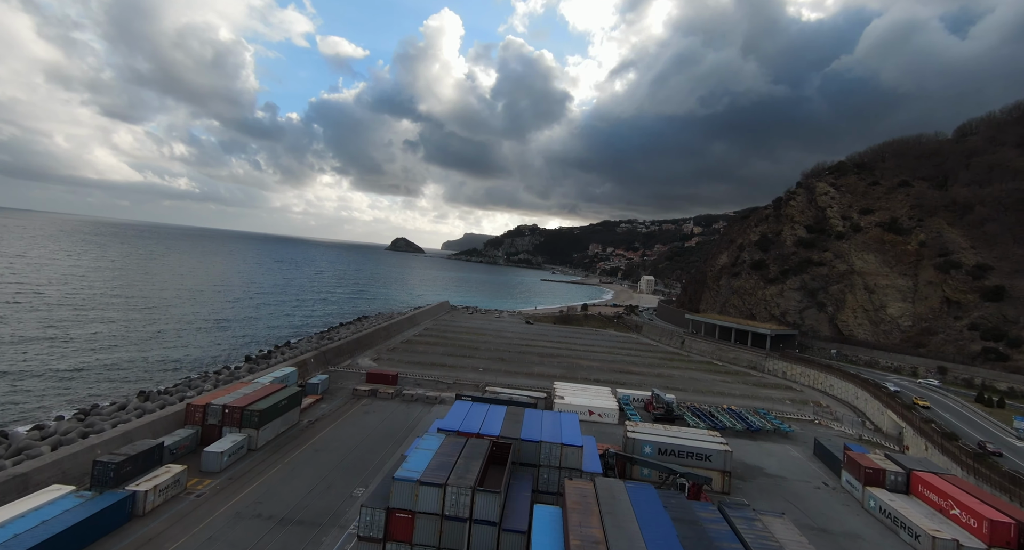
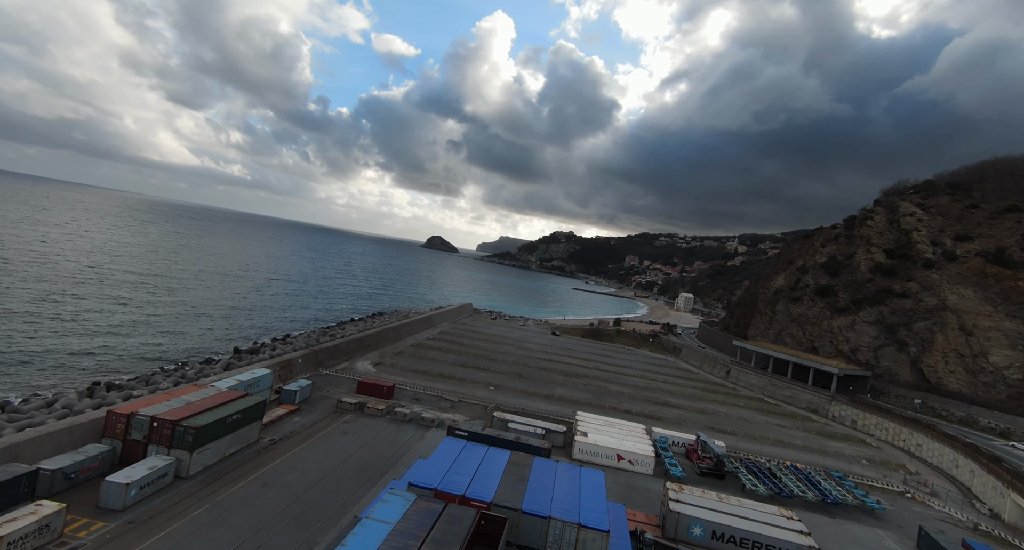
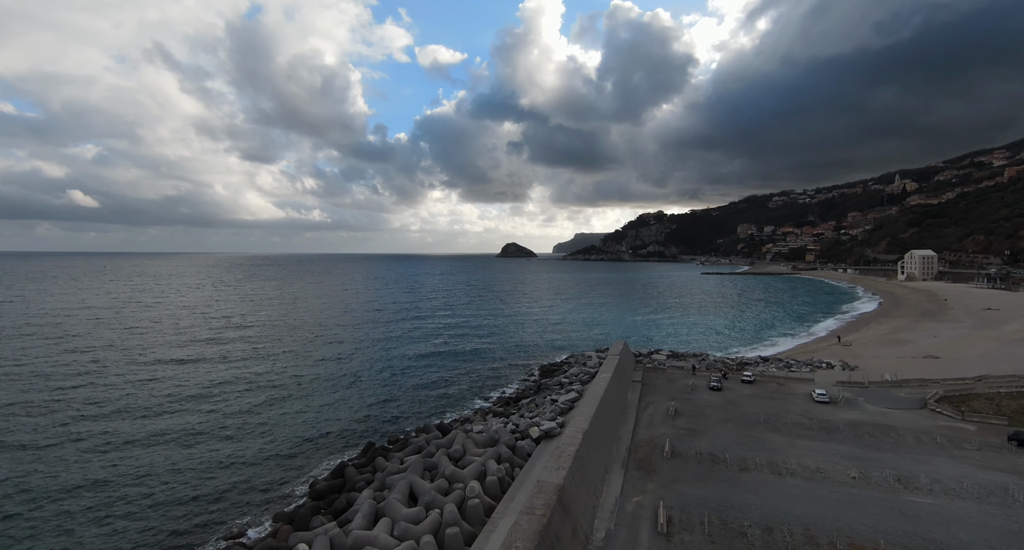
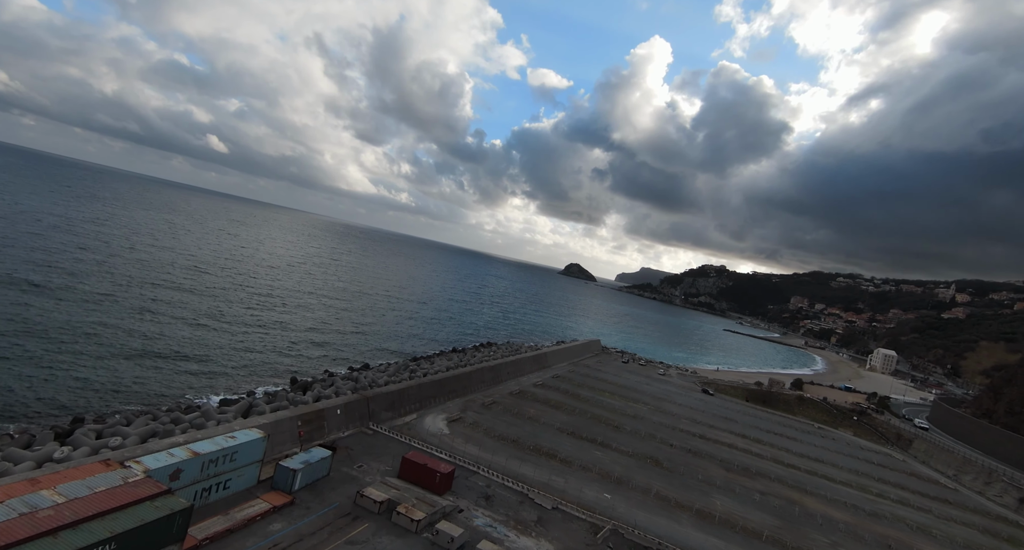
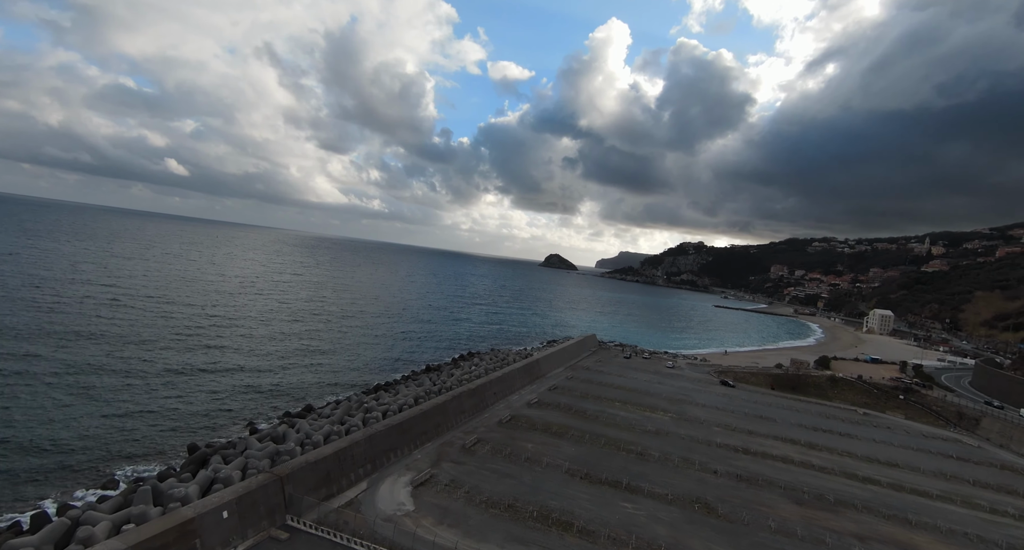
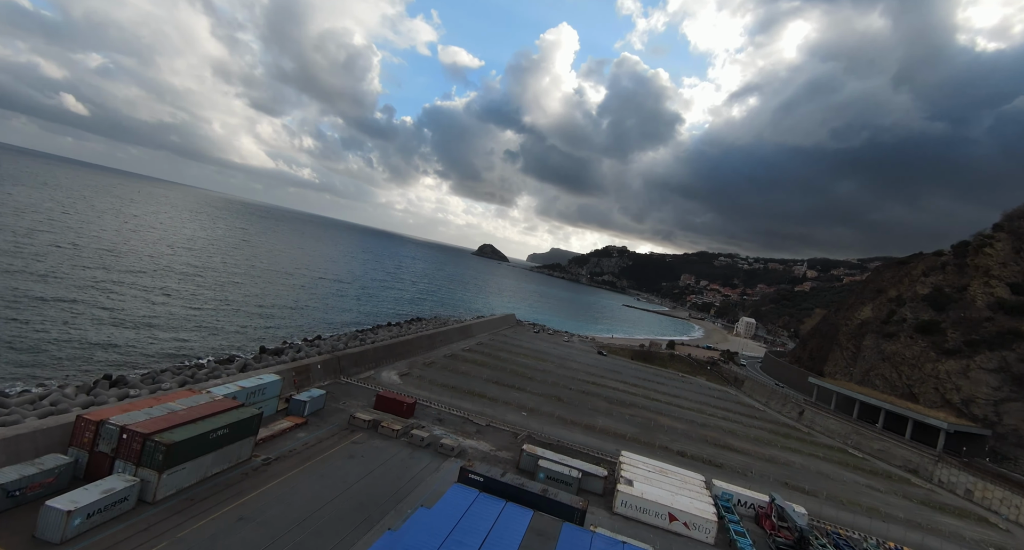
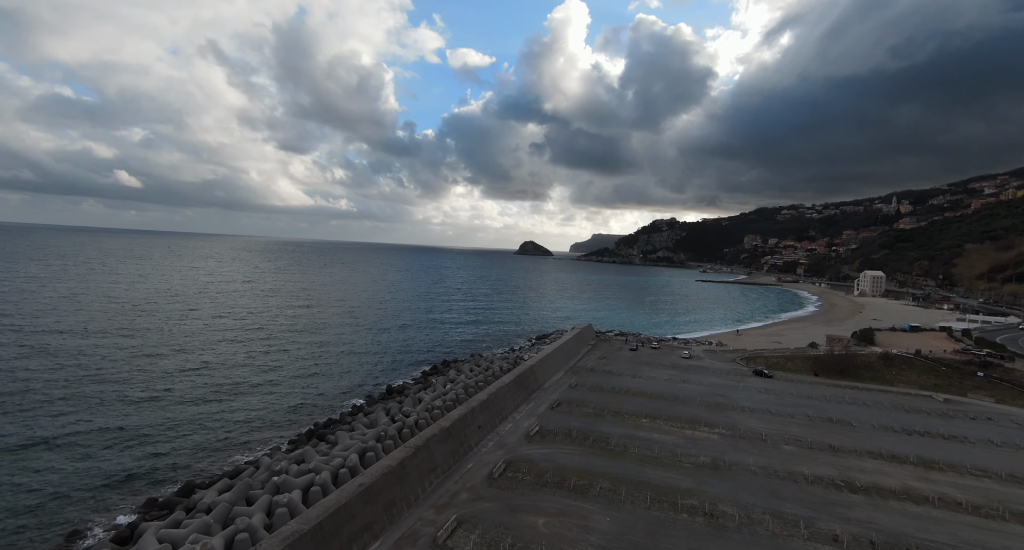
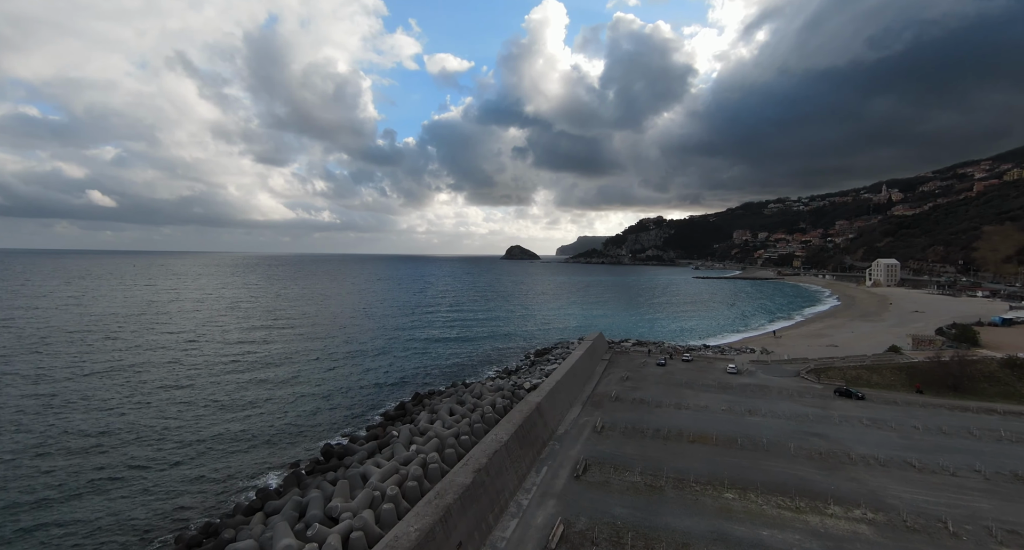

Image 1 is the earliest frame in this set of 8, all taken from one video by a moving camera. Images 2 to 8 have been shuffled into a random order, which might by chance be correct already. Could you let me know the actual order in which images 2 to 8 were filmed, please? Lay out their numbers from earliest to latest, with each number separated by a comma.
2, 6, 4, 5, 7, 8, 3
